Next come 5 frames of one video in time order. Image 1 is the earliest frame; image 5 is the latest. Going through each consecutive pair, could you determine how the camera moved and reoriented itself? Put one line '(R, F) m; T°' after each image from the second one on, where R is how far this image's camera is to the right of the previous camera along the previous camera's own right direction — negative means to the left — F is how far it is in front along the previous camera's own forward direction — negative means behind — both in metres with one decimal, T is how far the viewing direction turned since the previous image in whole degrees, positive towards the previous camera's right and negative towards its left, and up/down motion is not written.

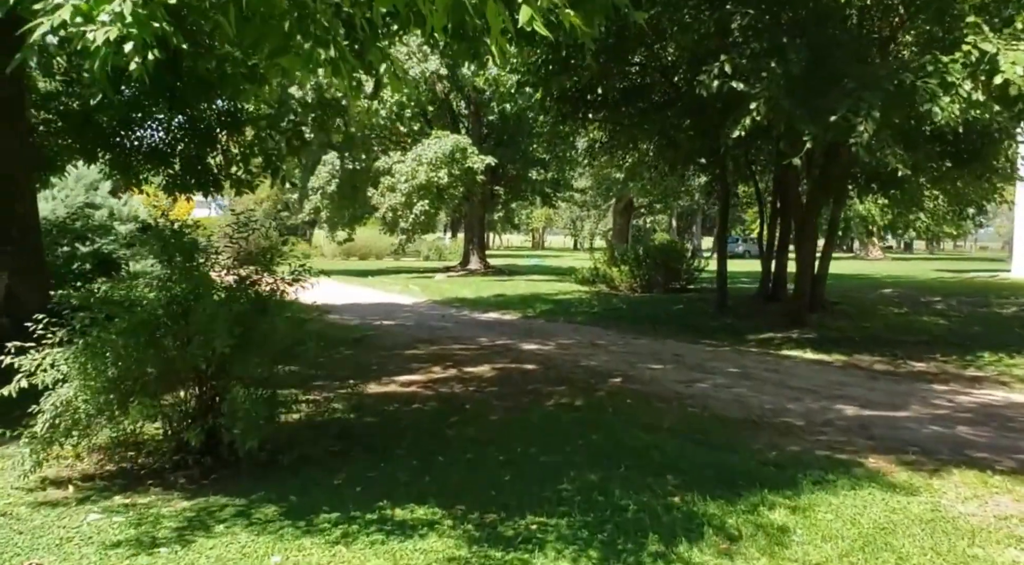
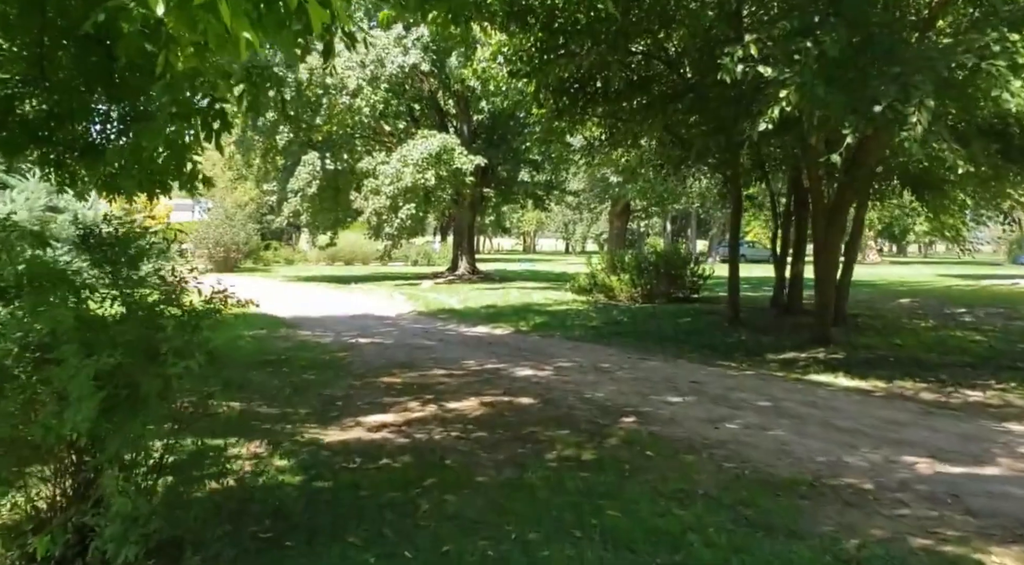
(0.0, +1.4) m; +1°
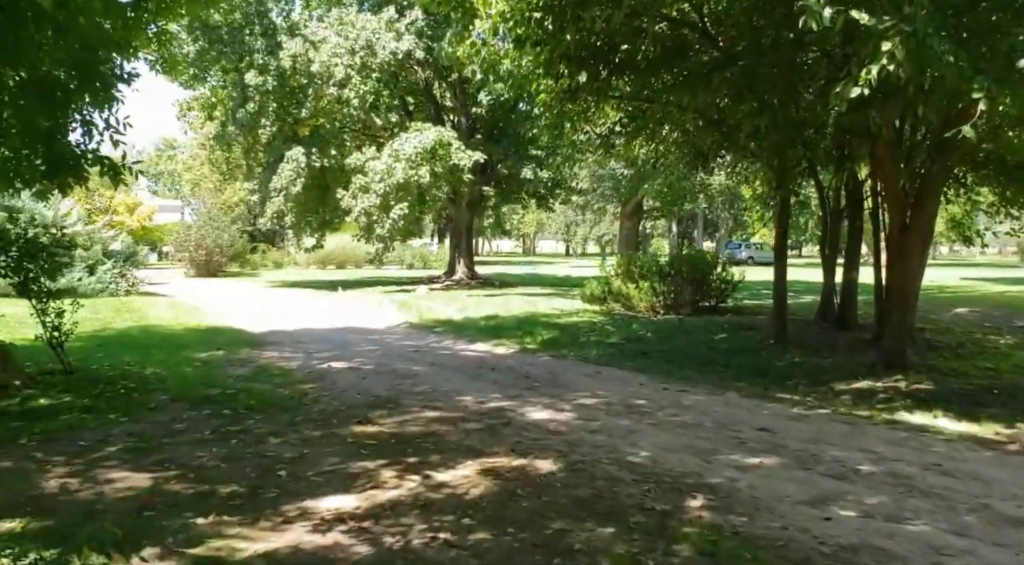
(-0.1, +2.2) m; 0°
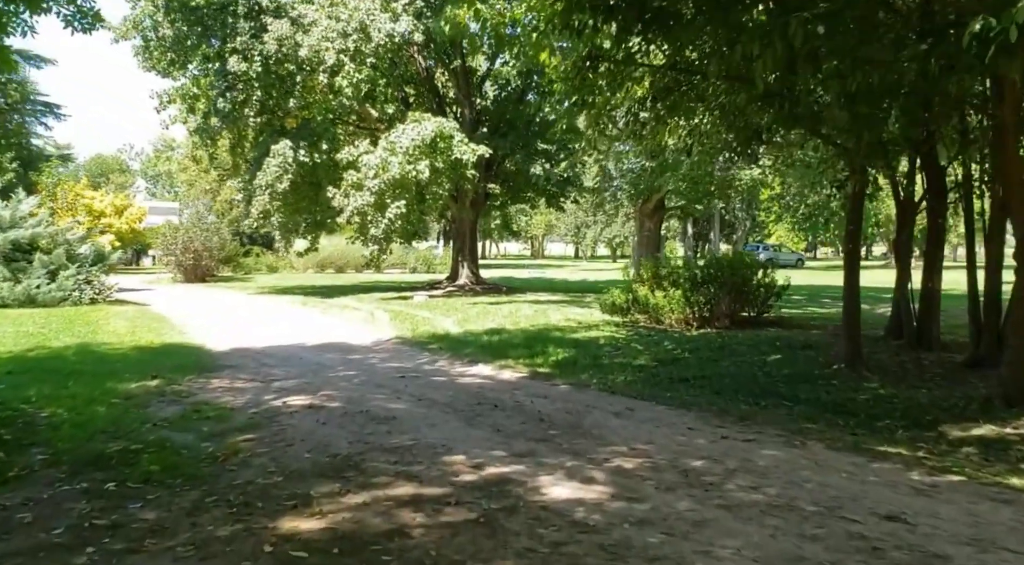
(0.0, +2.3) m; -1°
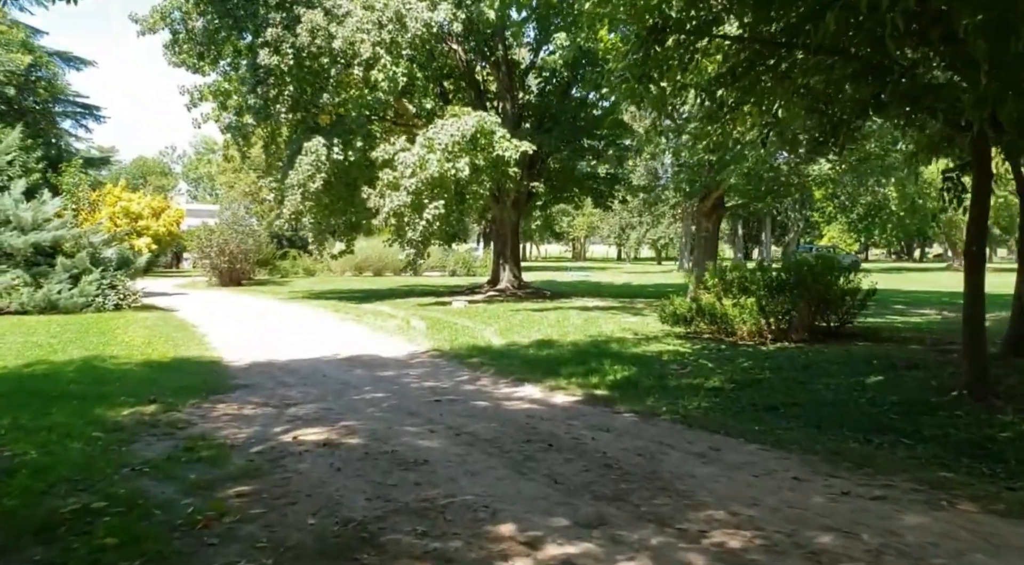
(-0.1, +1.4) m; -3°
